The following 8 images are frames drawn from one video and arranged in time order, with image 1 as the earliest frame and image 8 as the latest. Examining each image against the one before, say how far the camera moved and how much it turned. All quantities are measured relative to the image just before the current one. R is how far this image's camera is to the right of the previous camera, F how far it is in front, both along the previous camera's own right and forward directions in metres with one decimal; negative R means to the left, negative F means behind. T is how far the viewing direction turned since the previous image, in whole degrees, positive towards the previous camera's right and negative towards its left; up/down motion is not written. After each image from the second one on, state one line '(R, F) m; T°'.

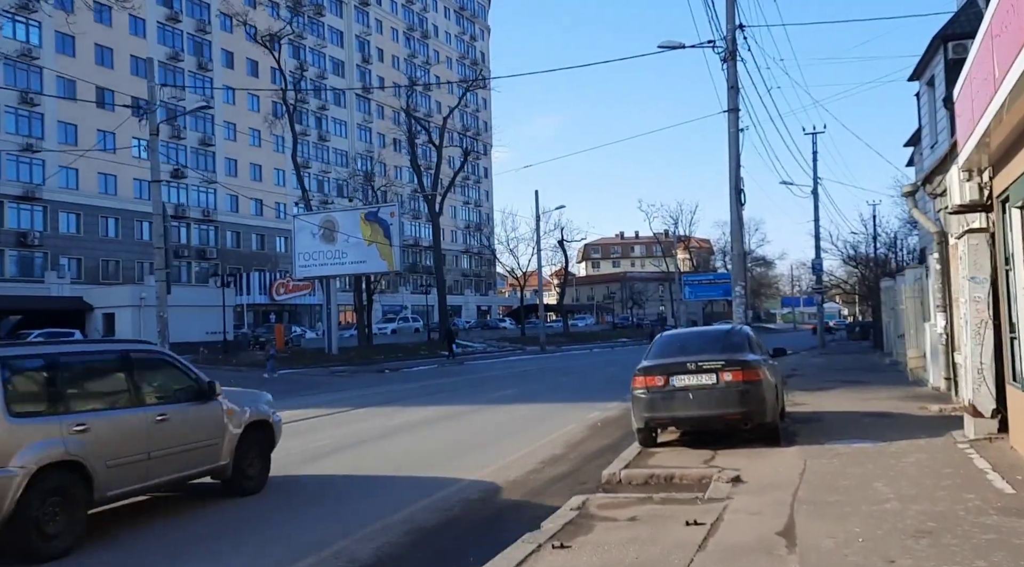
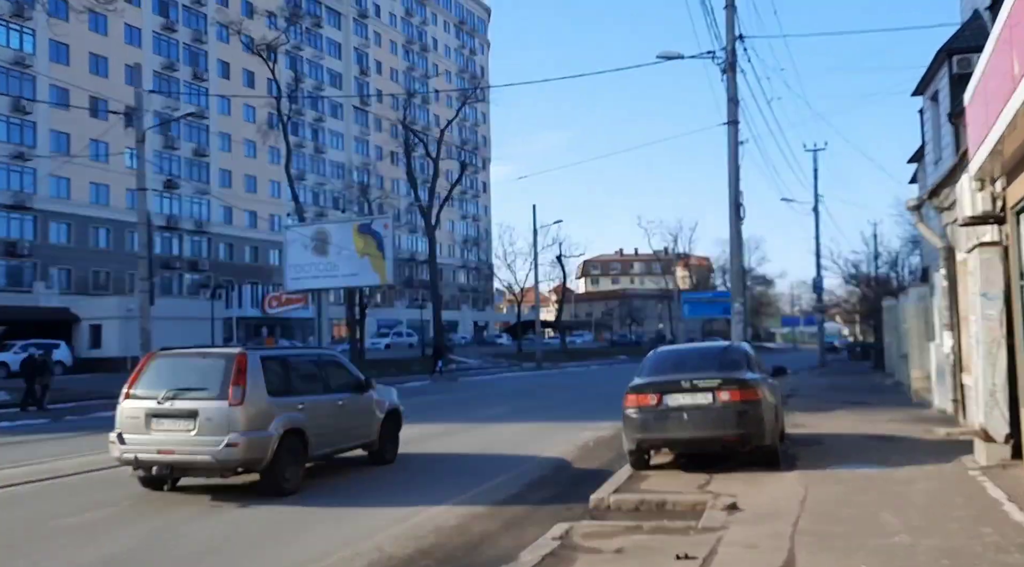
(+0.1, +0.6) m; 0°
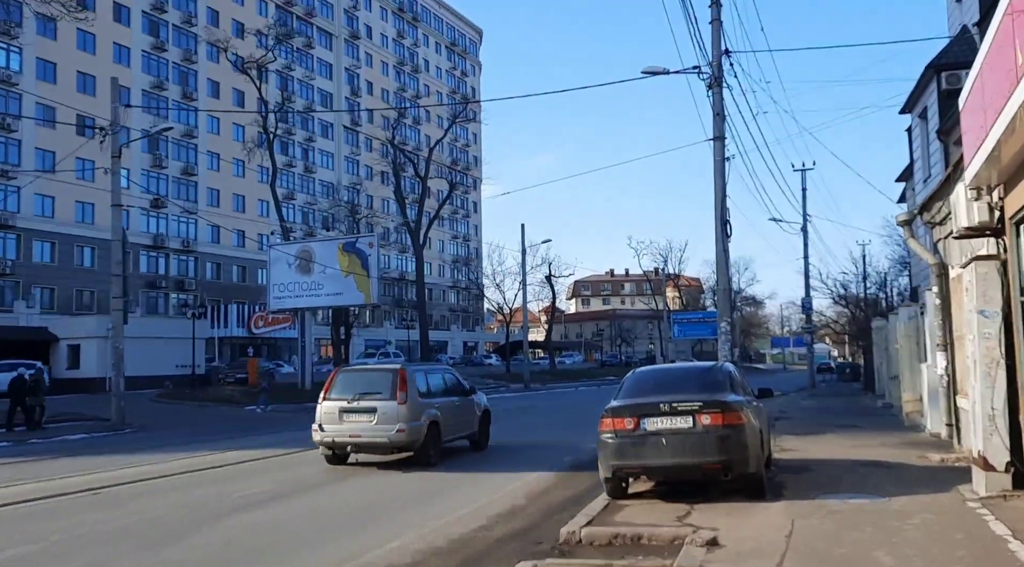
(+0.2, +0.6) m; +1°
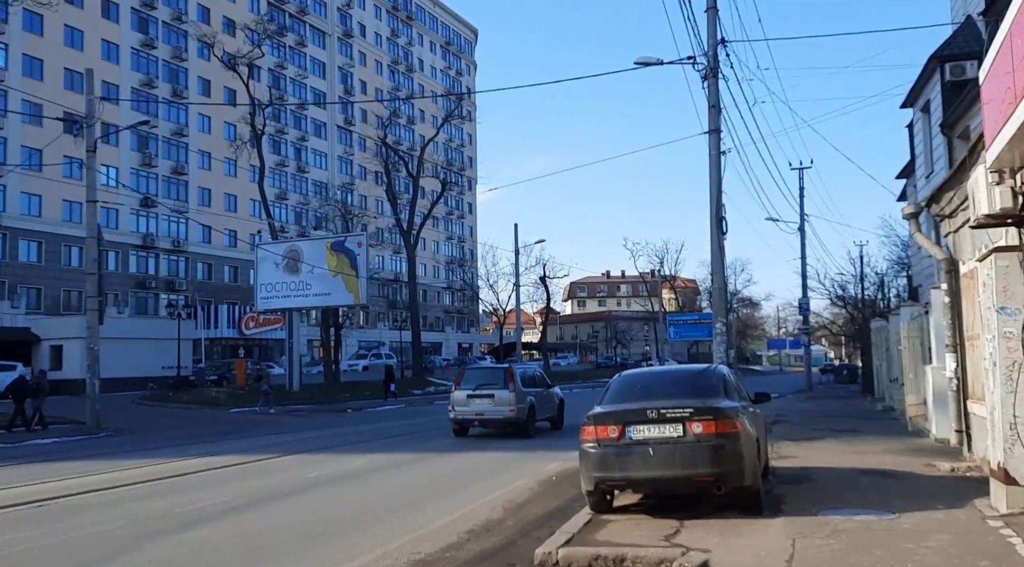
(+0.2, +0.9) m; 0°
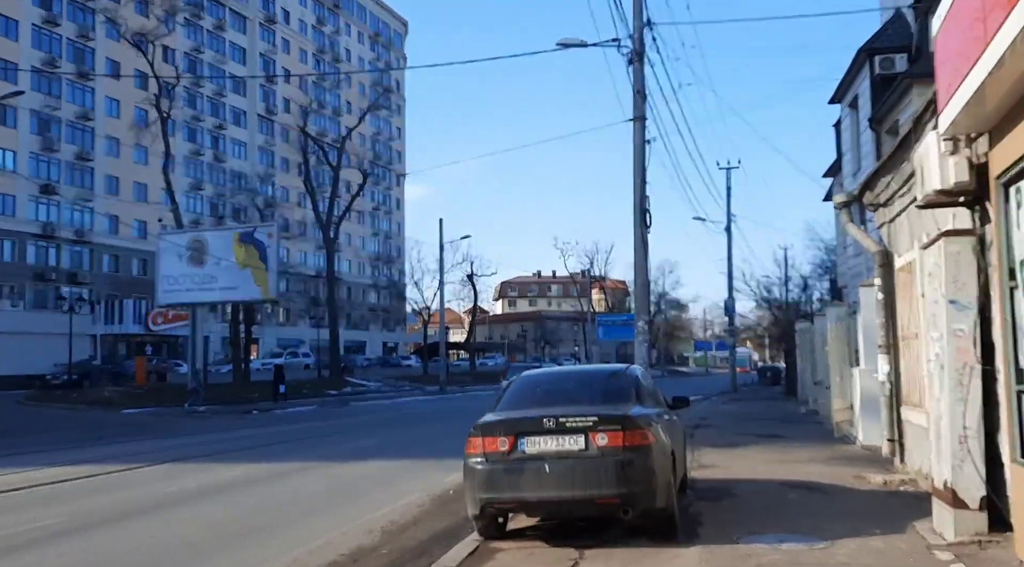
(+0.4, +1.3) m; +4°
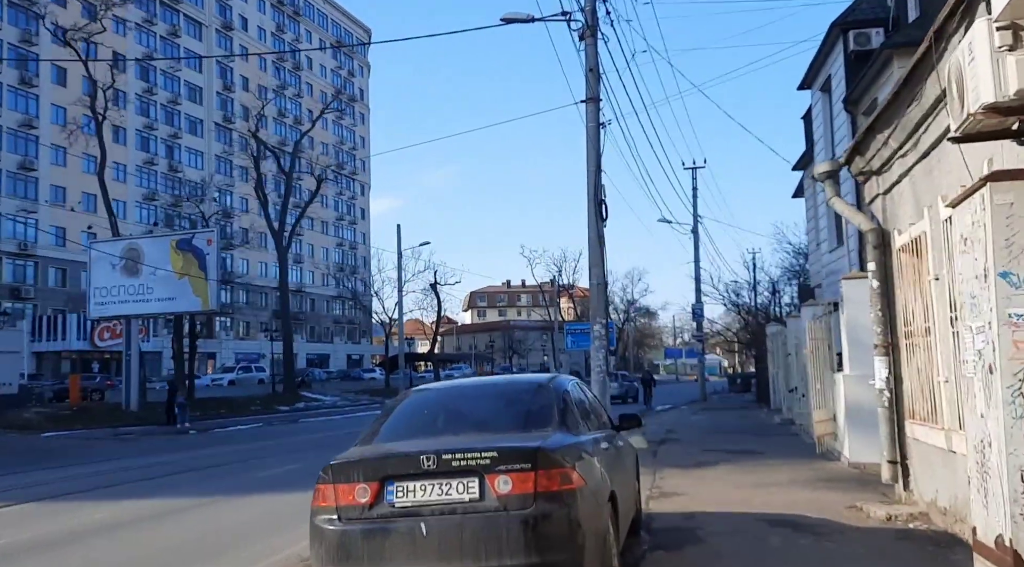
(+0.5, +2.2) m; +2°
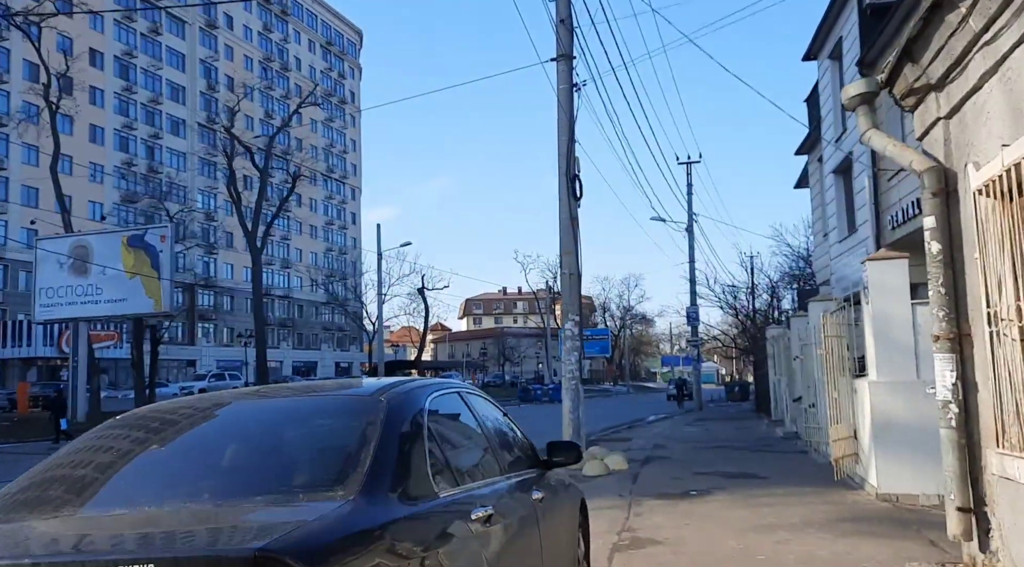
(+0.6, +2.9) m; 0°
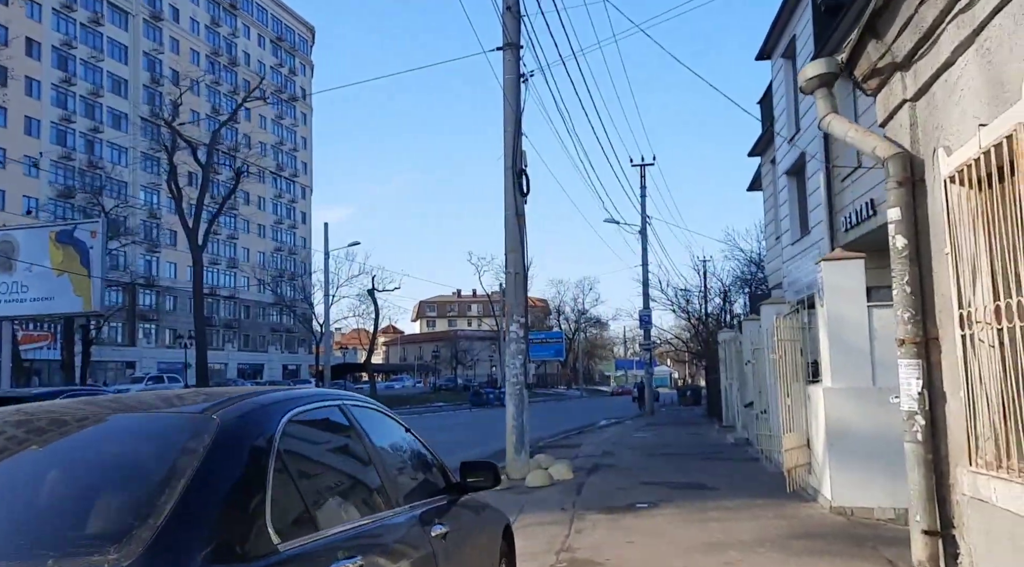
(+0.2, +0.7) m; +3°
